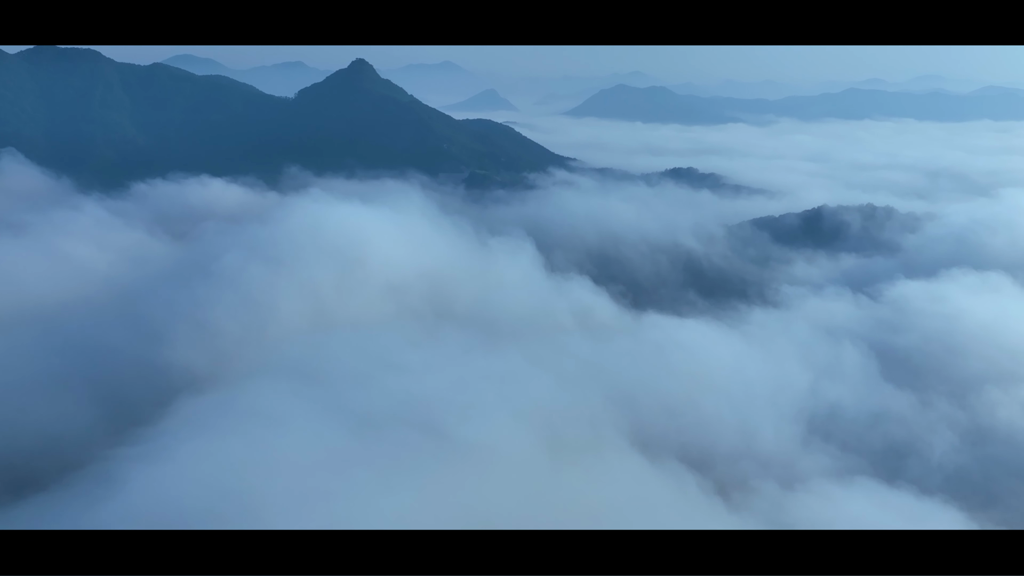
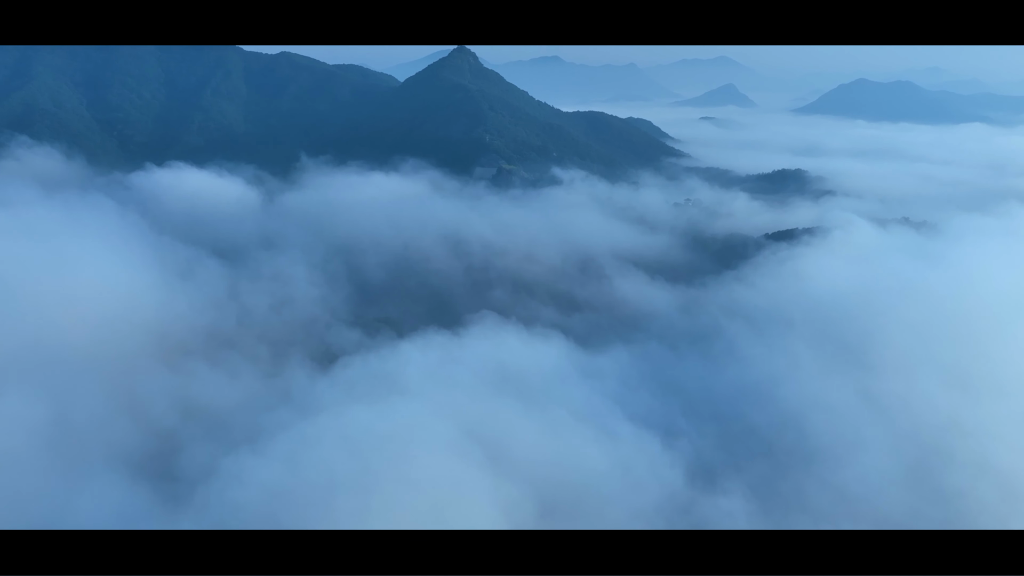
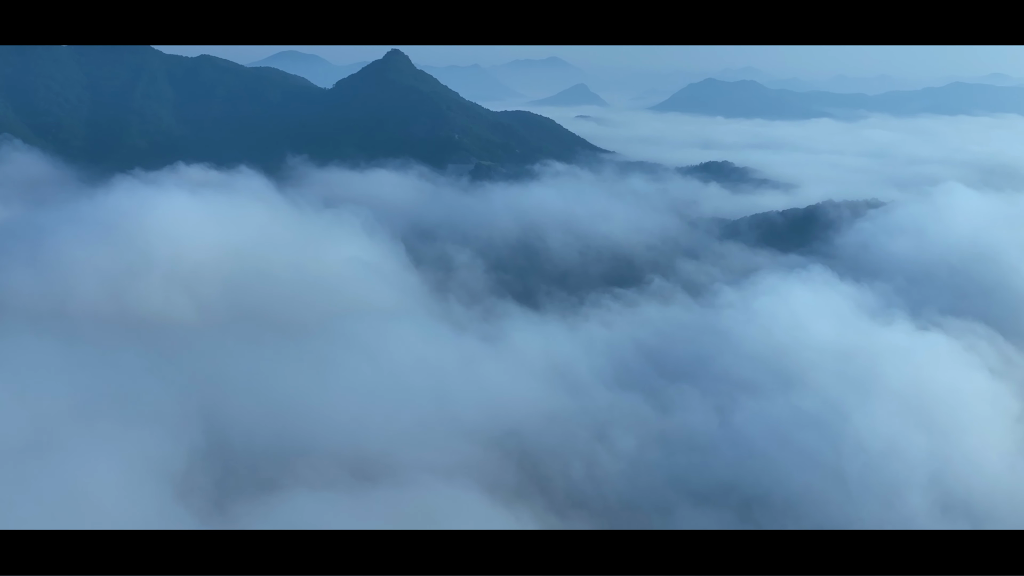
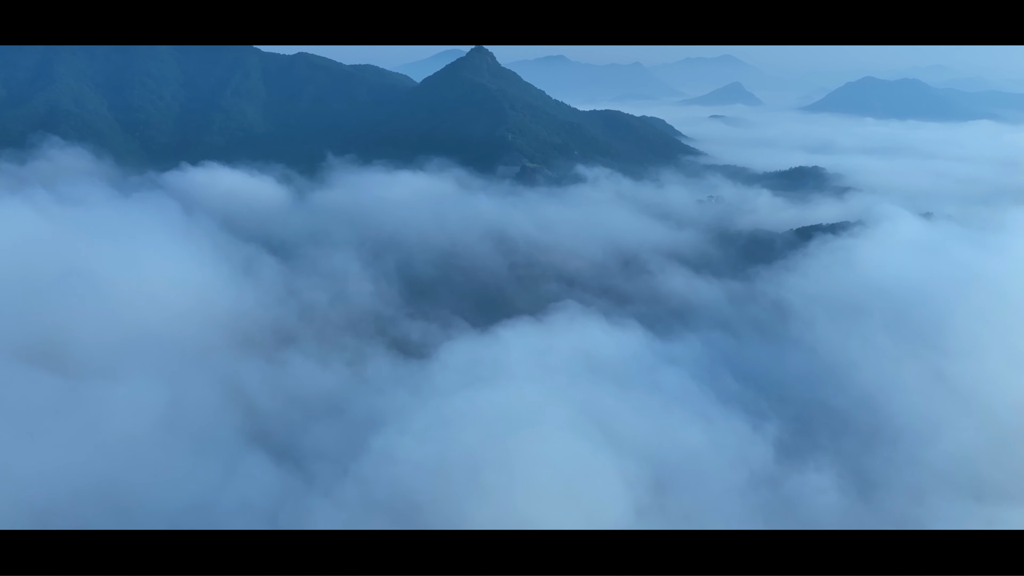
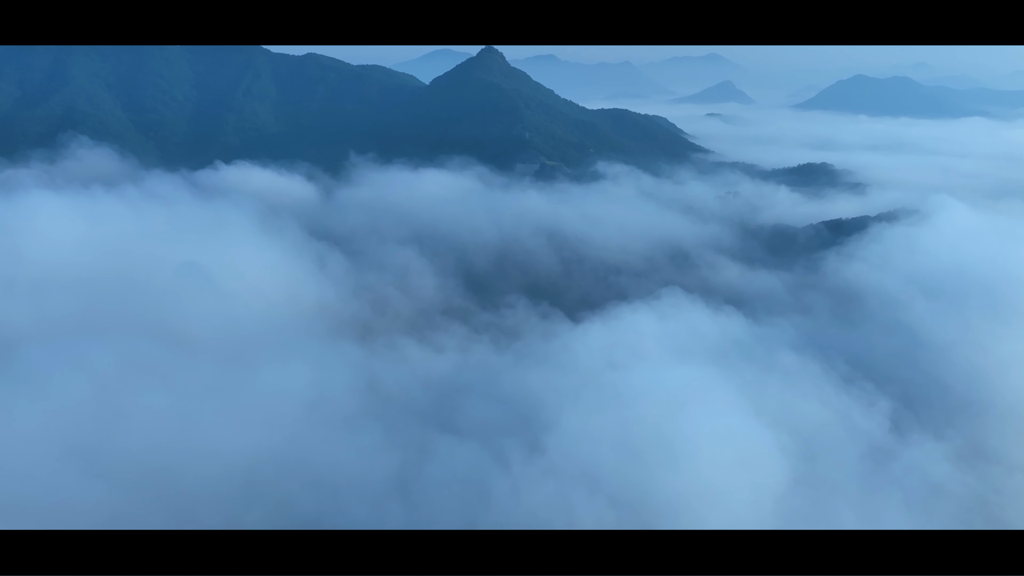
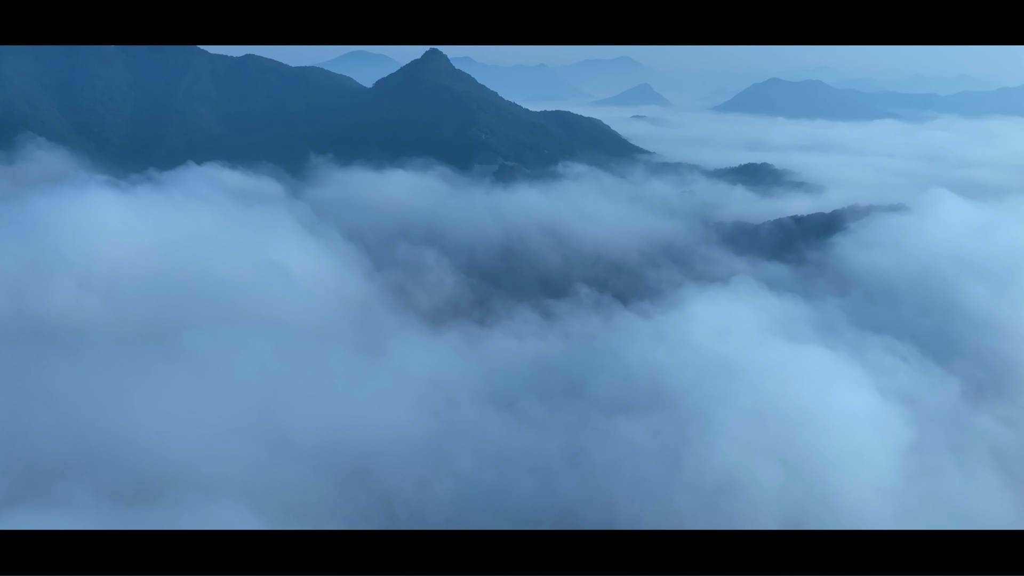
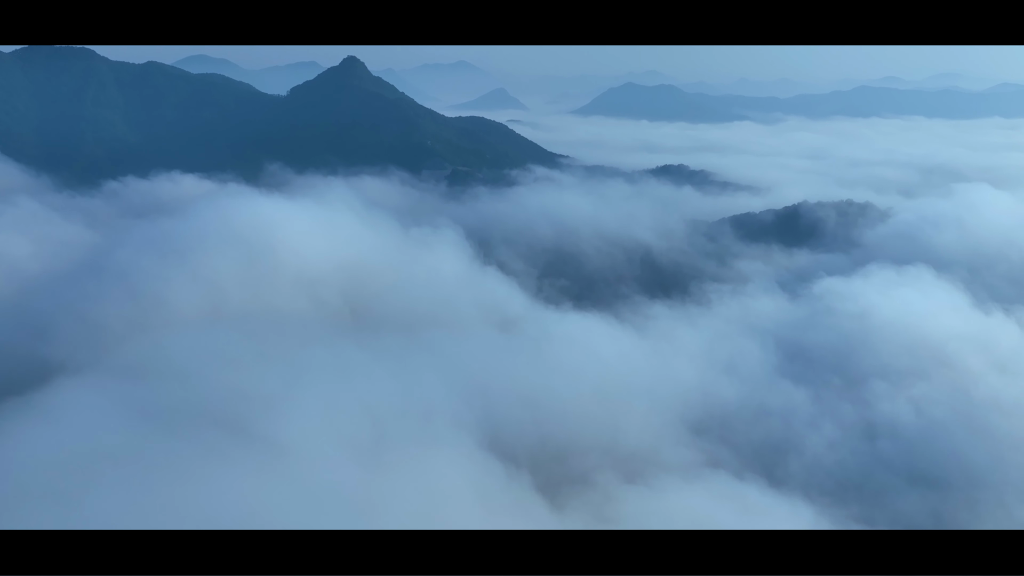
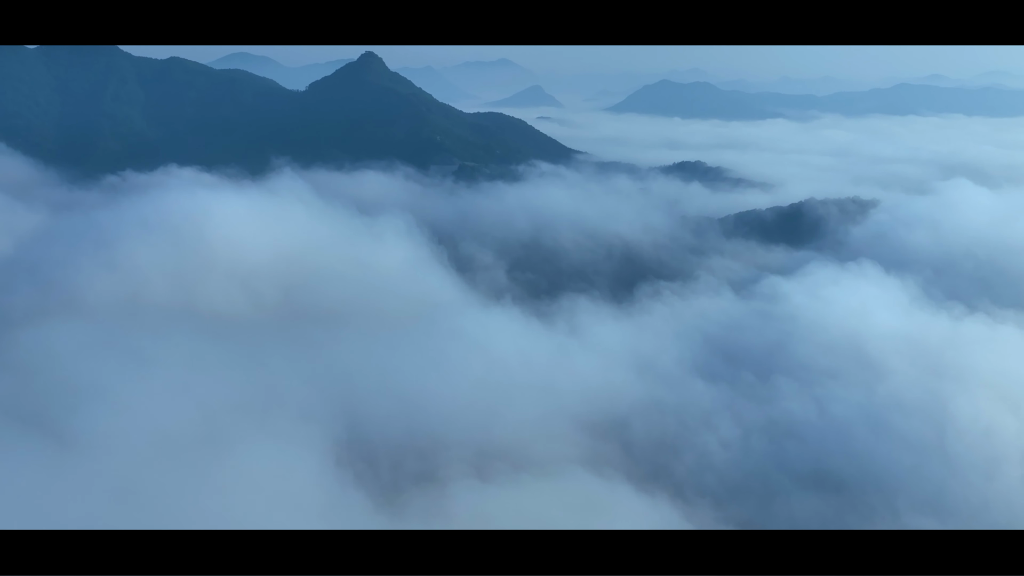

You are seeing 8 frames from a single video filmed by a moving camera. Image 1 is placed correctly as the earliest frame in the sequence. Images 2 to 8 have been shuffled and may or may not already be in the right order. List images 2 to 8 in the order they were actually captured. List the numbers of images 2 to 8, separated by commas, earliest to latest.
7, 8, 3, 6, 5, 4, 2
